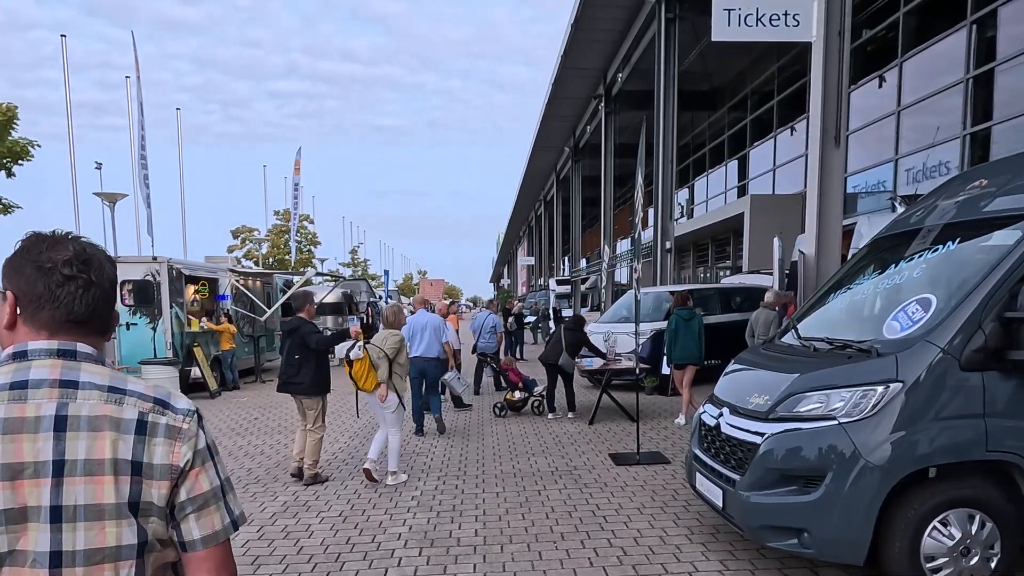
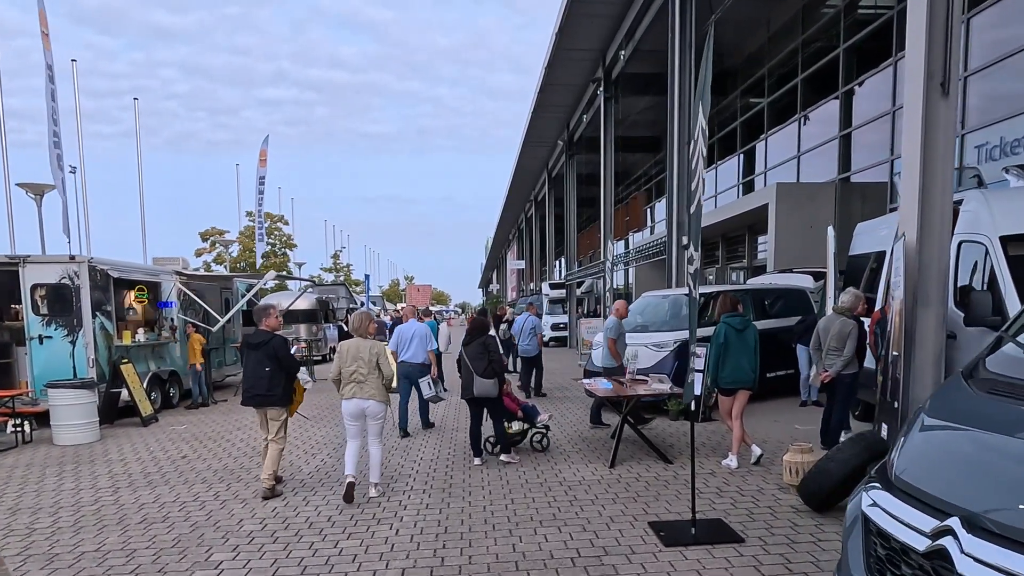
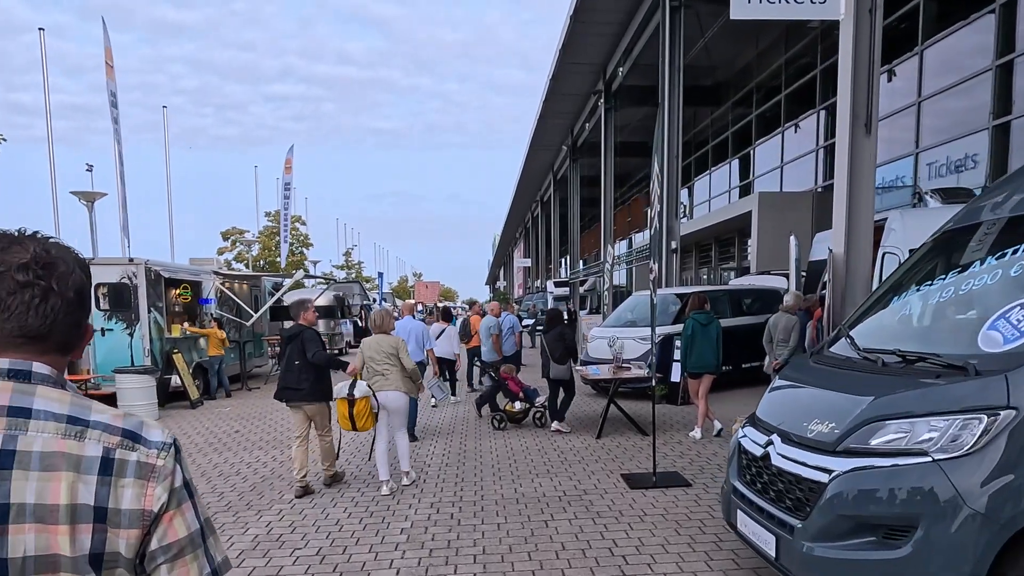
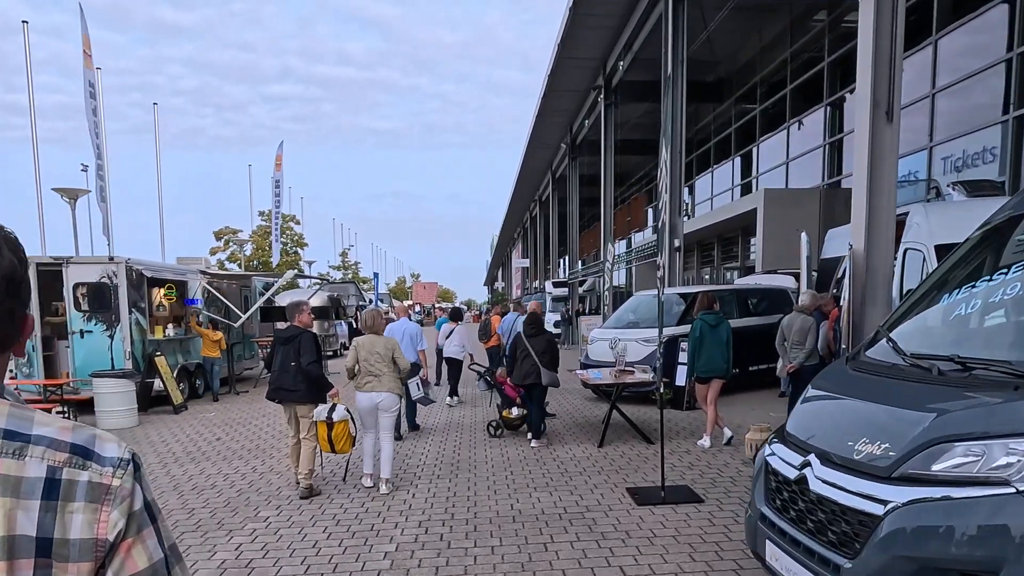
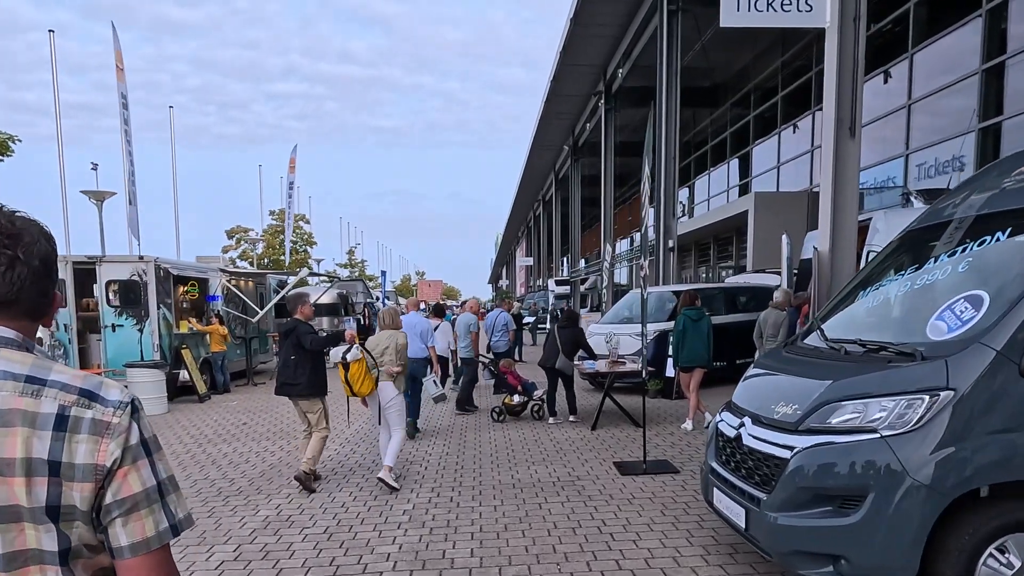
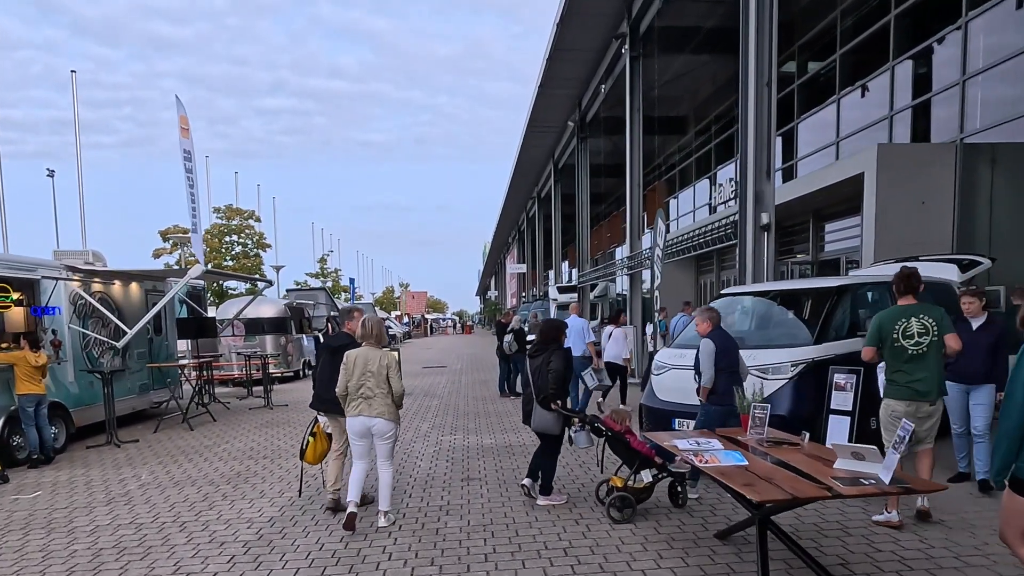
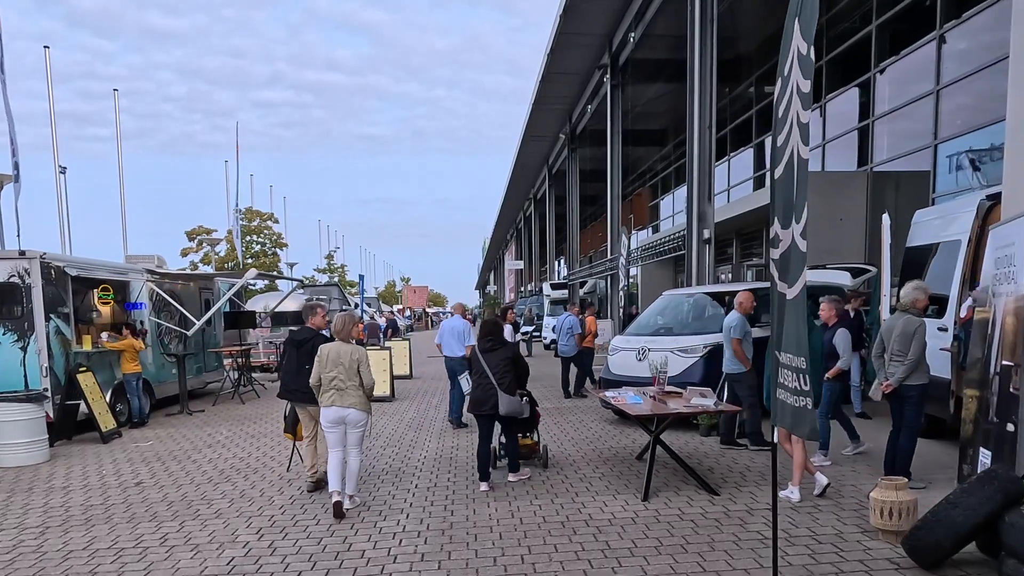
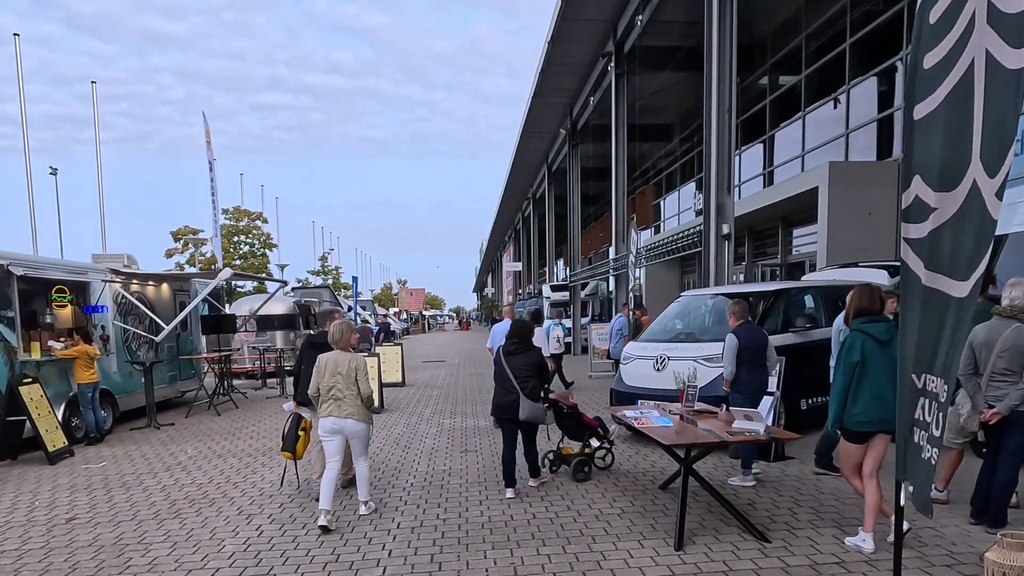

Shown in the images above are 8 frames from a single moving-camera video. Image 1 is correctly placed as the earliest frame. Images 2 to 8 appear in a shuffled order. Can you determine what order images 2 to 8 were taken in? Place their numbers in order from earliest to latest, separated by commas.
5, 3, 4, 2, 7, 8, 6
